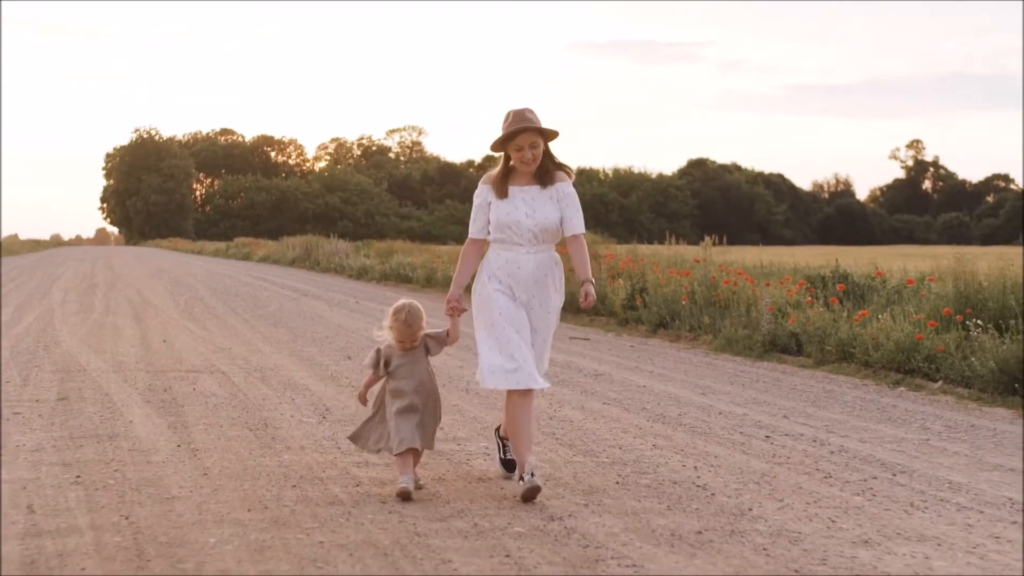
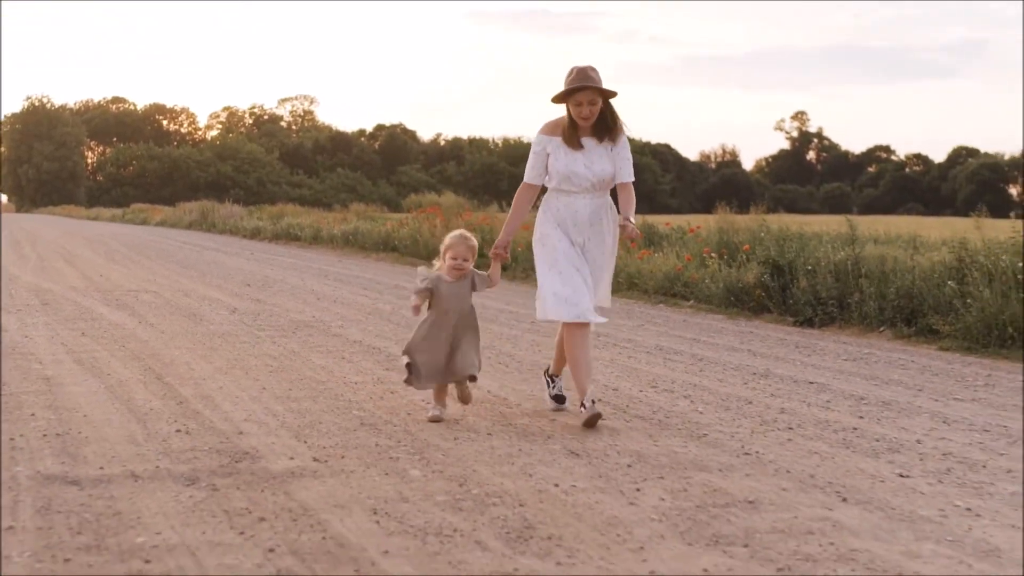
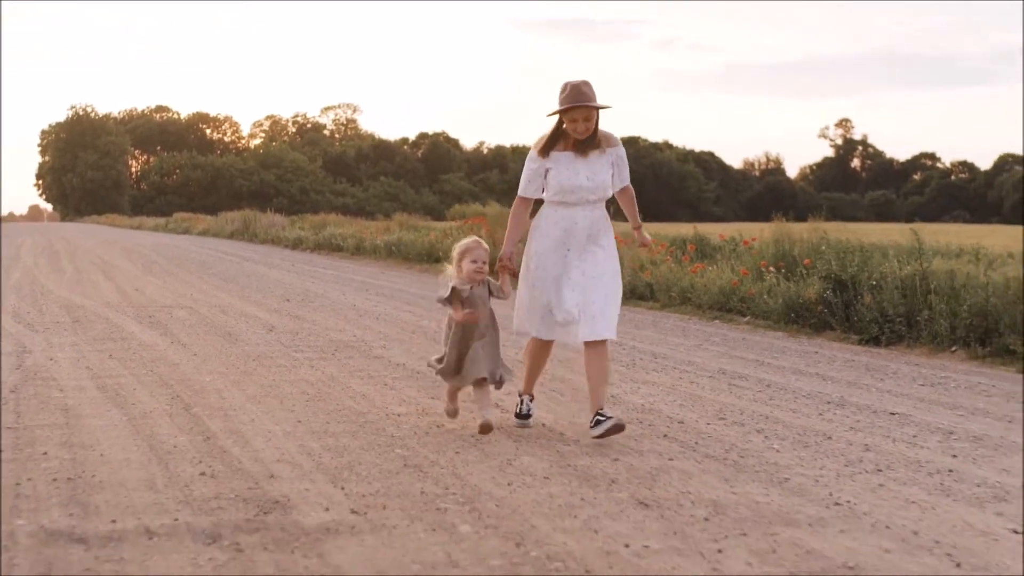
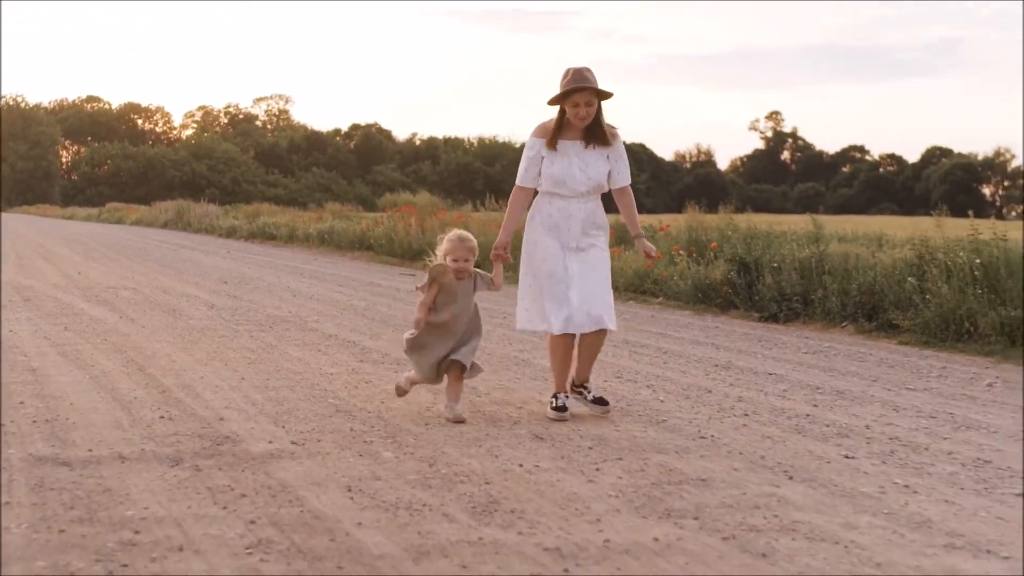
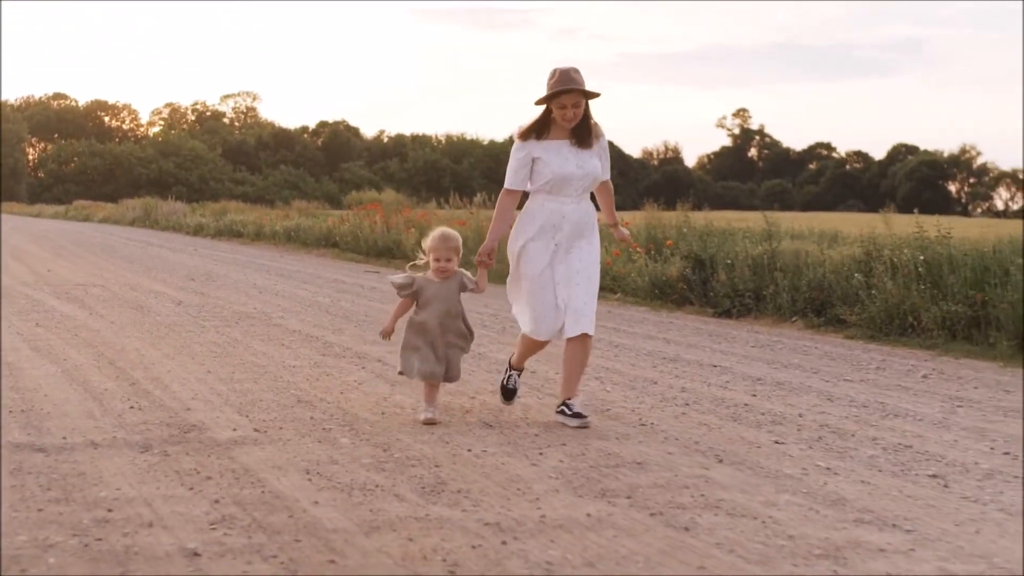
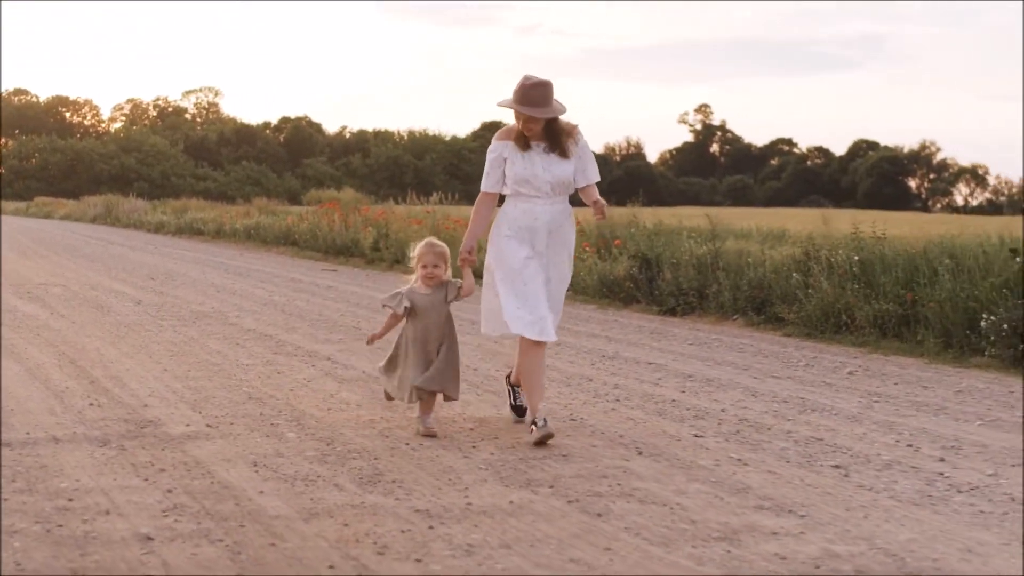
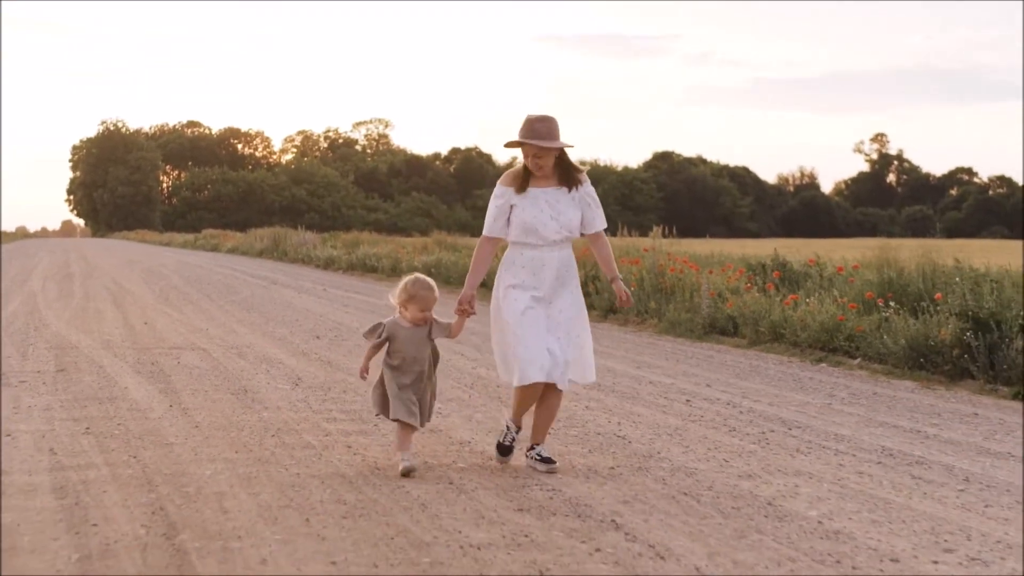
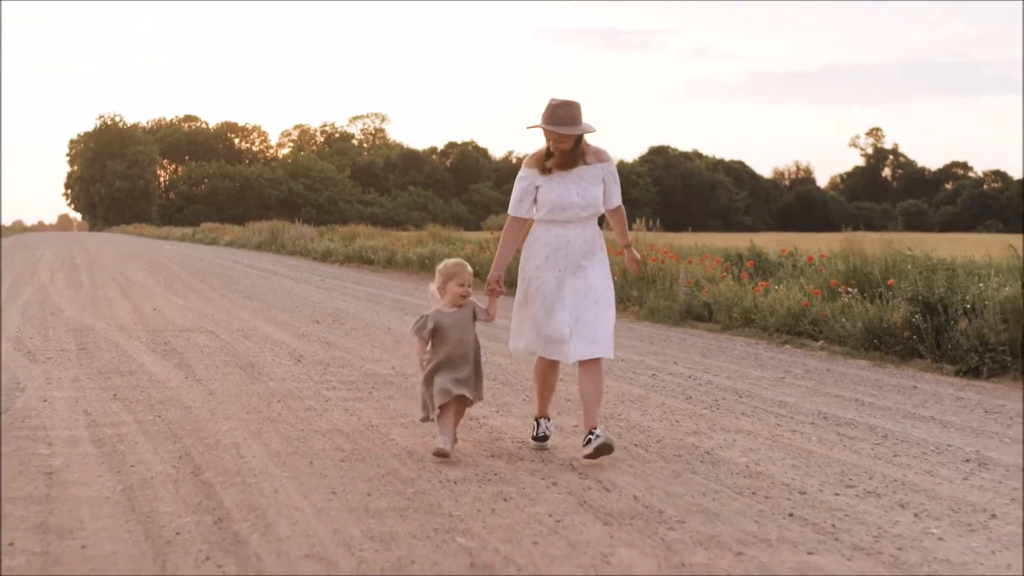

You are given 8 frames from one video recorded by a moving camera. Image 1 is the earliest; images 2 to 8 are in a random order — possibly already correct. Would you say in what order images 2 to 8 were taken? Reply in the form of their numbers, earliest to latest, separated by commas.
7, 8, 3, 2, 4, 5, 6
